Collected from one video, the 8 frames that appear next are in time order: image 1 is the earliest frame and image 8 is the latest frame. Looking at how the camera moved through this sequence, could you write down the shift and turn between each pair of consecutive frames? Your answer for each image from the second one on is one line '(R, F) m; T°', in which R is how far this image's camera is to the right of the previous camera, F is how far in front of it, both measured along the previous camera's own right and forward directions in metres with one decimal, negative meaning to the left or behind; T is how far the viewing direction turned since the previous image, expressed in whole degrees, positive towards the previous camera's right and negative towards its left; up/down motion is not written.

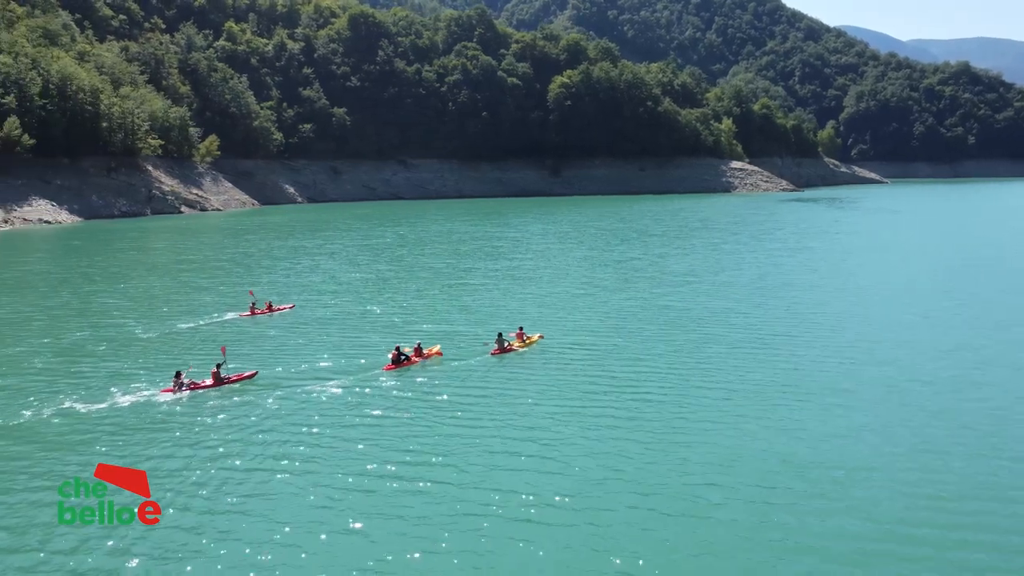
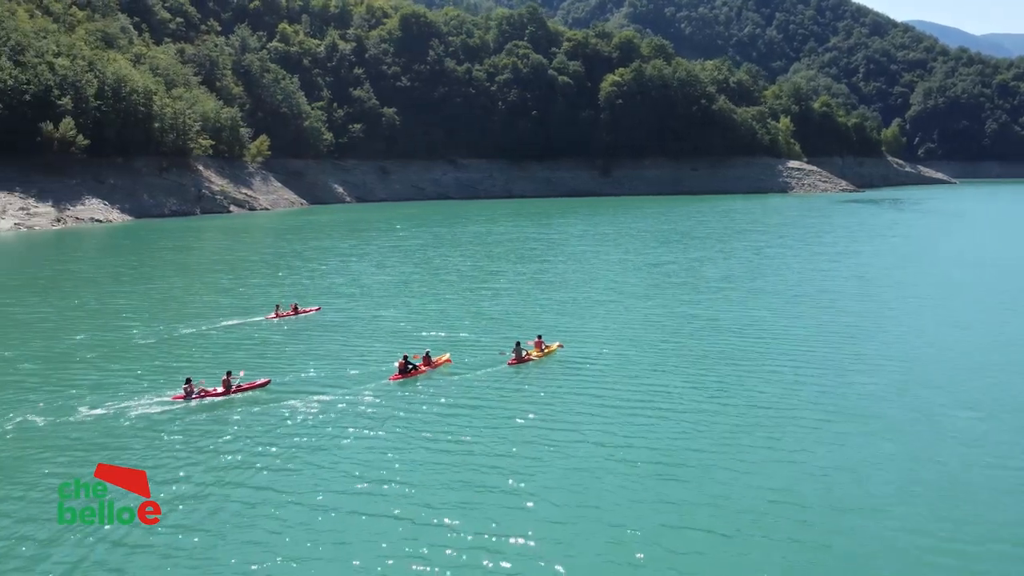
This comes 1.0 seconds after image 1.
(+1.3, +1.2) m; -4°
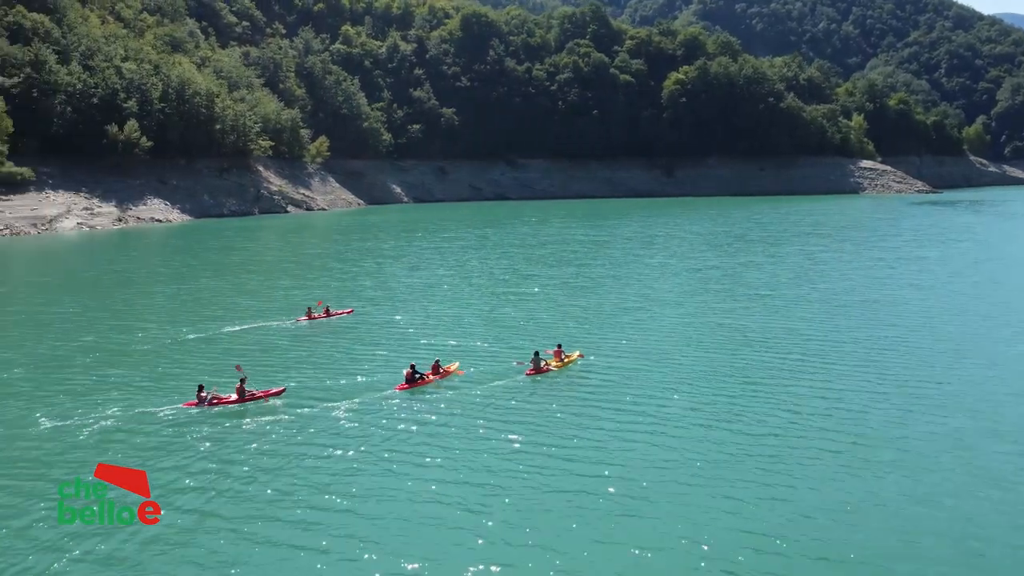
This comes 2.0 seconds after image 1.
(+1.7, +1.1) m; -5°
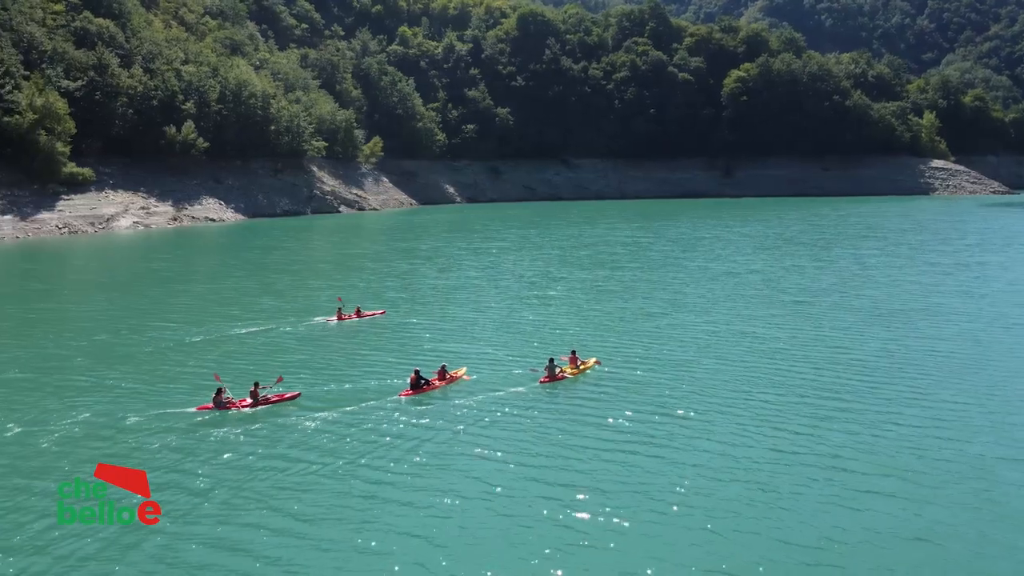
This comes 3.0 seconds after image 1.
(+1.6, +0.8) m; -4°
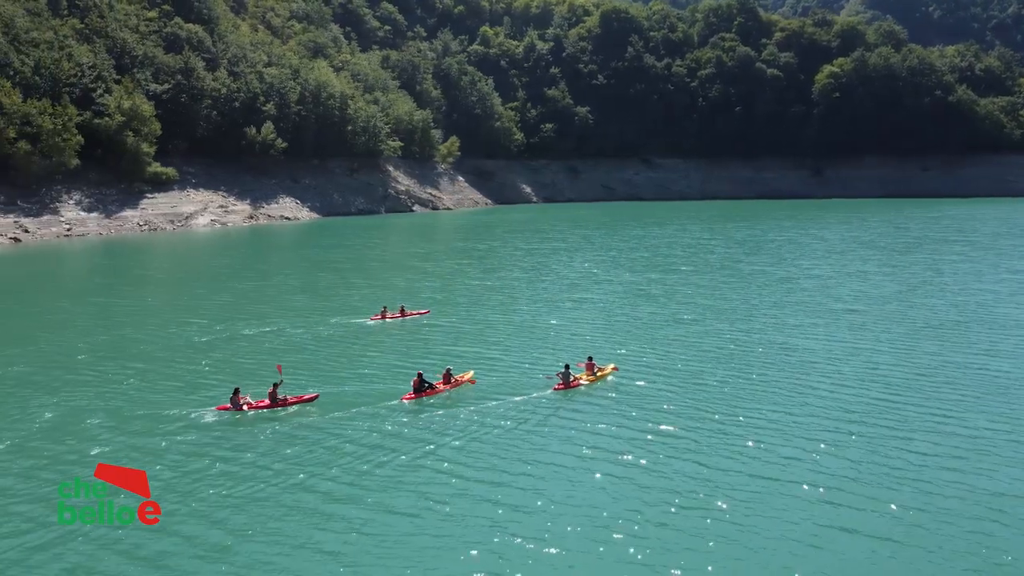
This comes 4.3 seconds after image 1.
(+2.3, +1.1) m; -6°
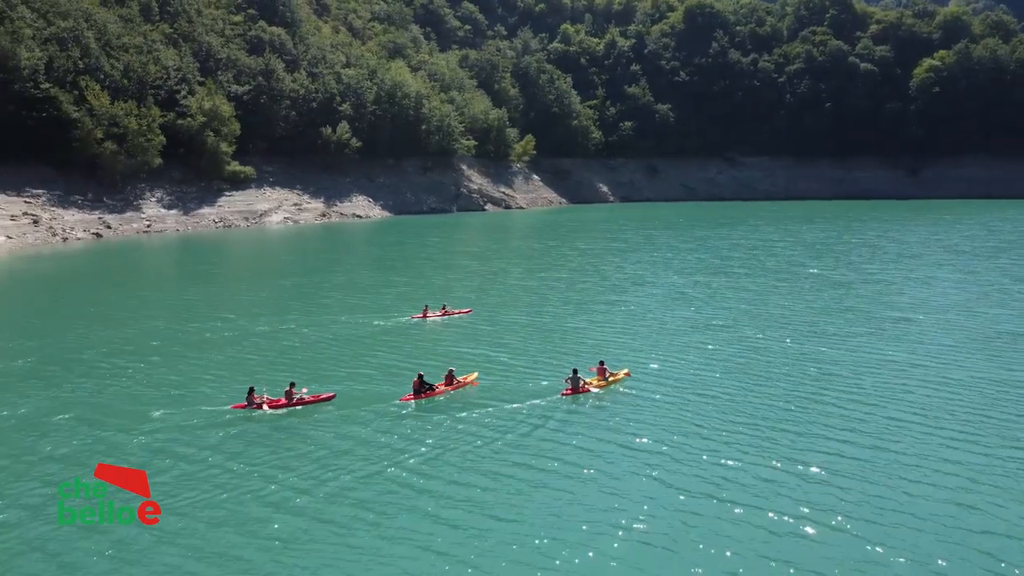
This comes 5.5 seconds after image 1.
(+2.3, +0.9) m; -6°
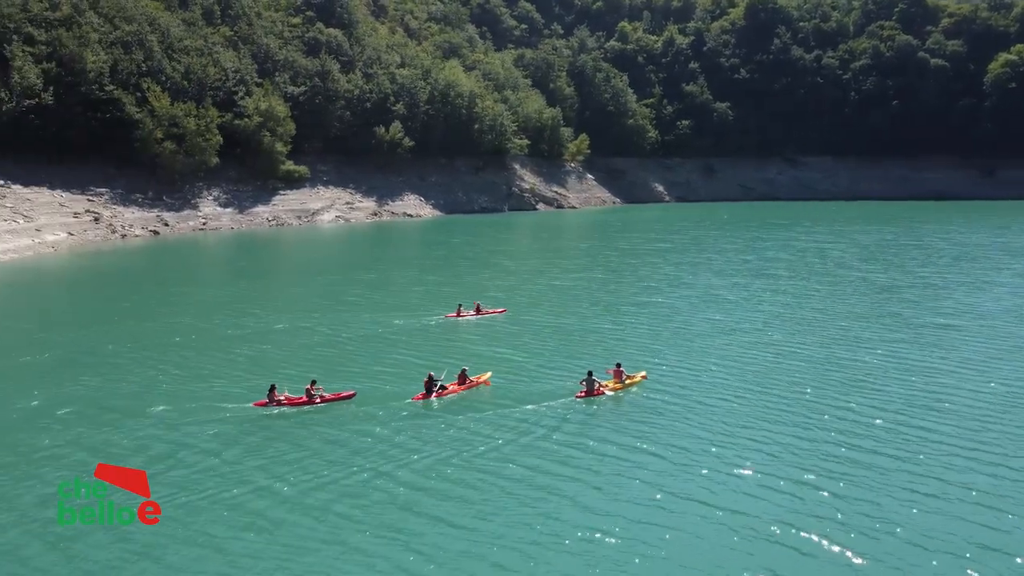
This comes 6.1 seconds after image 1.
(+1.3, +0.4) m; -4°
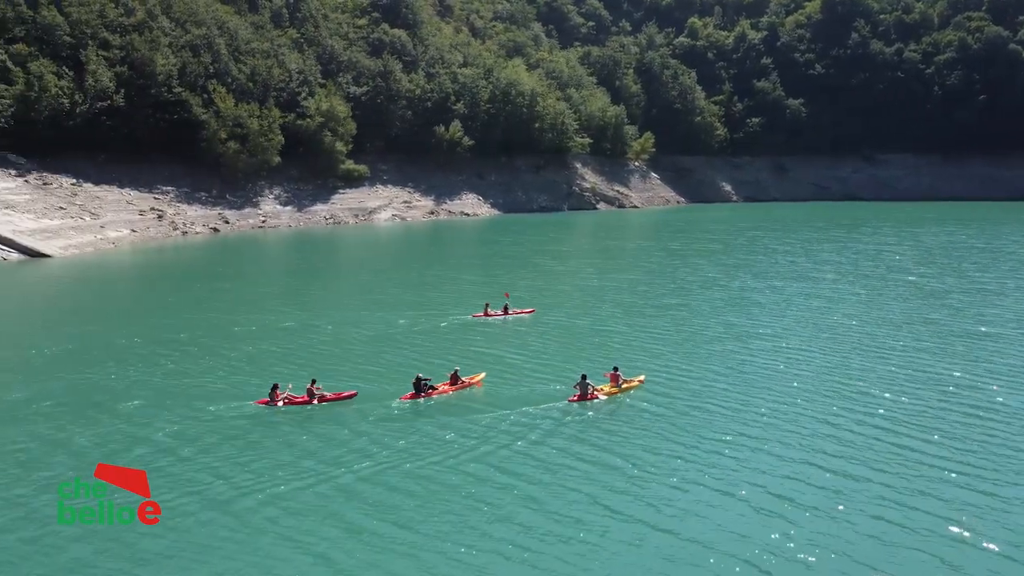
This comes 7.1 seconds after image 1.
(+2.2, +0.7) m; -5°
